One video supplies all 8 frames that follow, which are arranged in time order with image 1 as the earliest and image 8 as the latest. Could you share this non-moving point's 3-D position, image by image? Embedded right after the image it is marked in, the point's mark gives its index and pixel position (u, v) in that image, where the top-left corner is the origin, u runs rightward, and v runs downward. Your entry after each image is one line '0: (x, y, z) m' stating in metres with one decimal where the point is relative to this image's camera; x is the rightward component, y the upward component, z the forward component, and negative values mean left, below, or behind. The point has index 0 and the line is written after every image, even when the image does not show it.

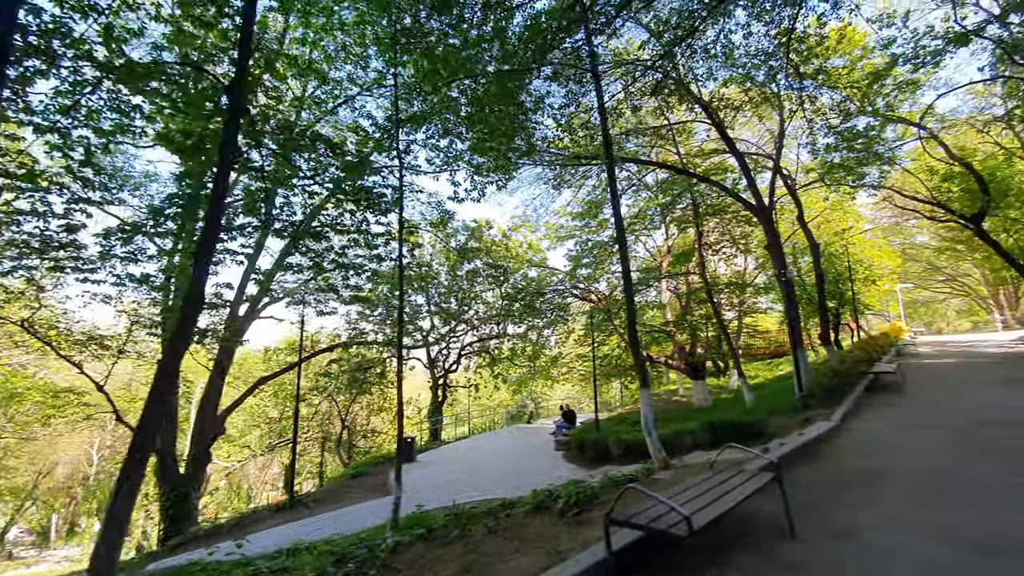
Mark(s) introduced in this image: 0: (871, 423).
0: (+6.1, -2.3, +8.5) m
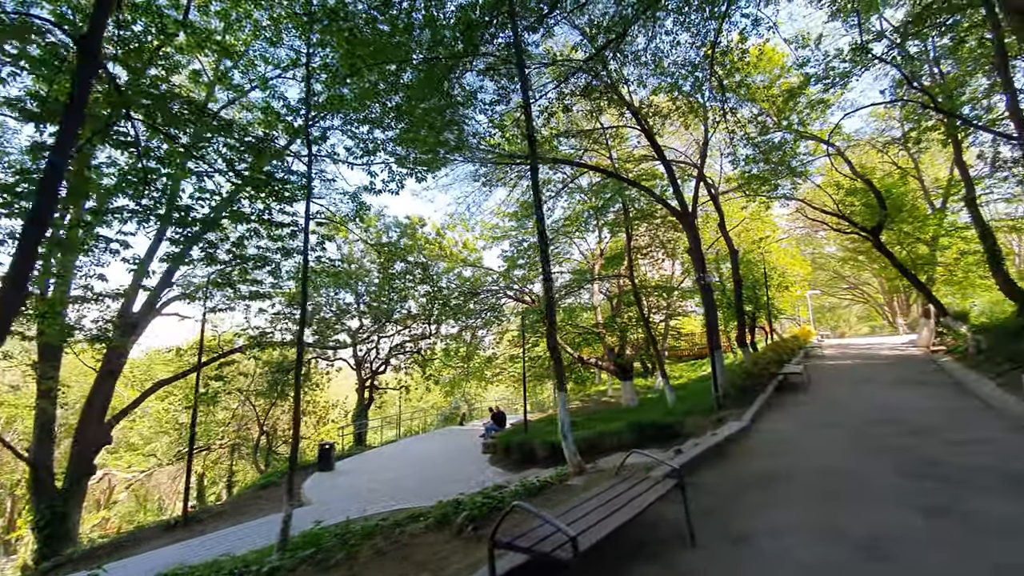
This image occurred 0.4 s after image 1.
0: (+4.7, -2.4, +8.8) m
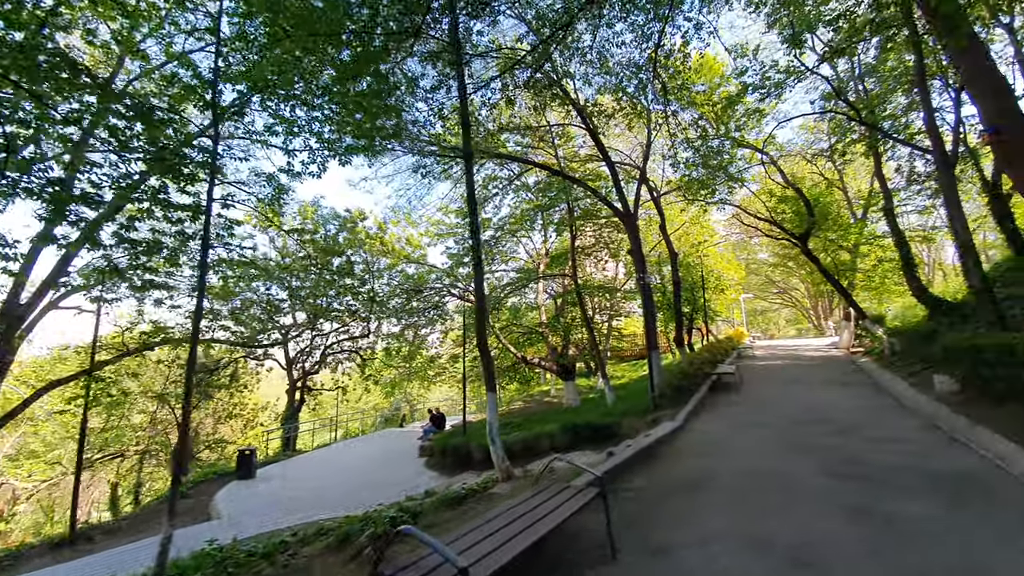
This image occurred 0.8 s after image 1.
0: (+3.5, -2.4, +8.8) m
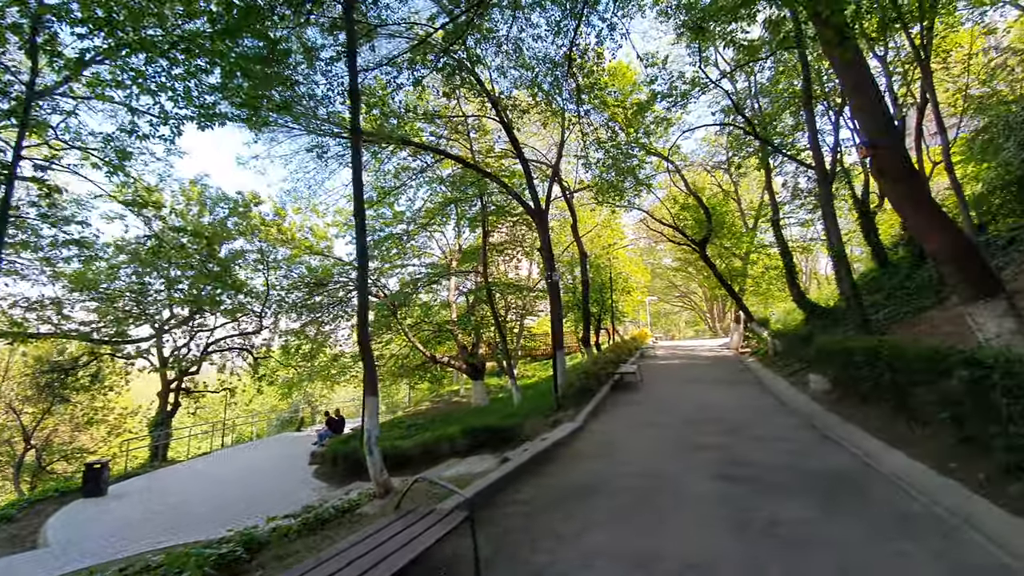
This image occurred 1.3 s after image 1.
0: (+1.7, -2.4, +8.7) m
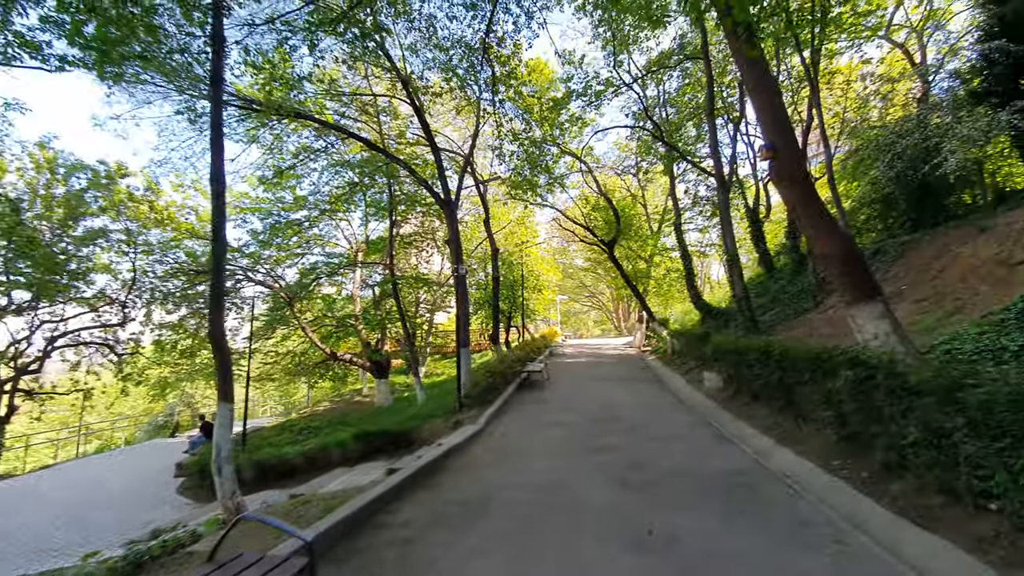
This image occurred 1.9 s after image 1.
0: (0.0, -2.3, +8.2) m
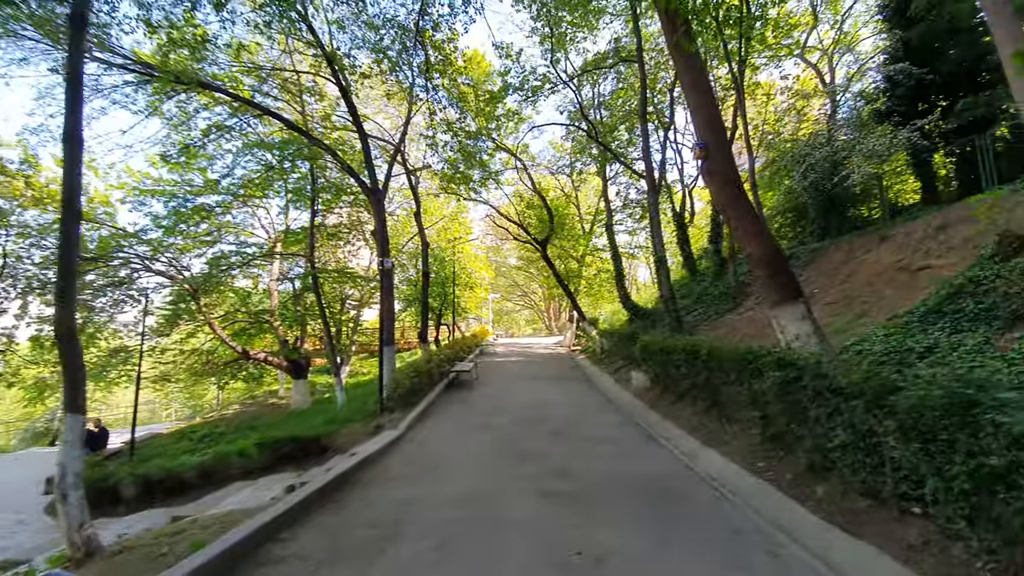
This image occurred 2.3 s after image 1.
0: (-1.2, -2.2, +7.7) m
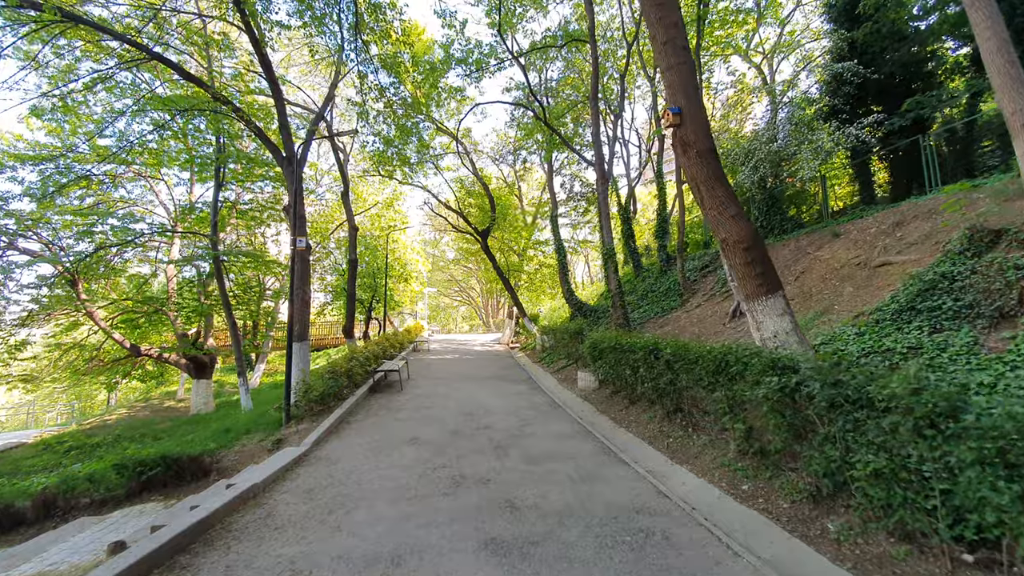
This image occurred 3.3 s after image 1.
0: (-2.1, -2.0, +6.4) m
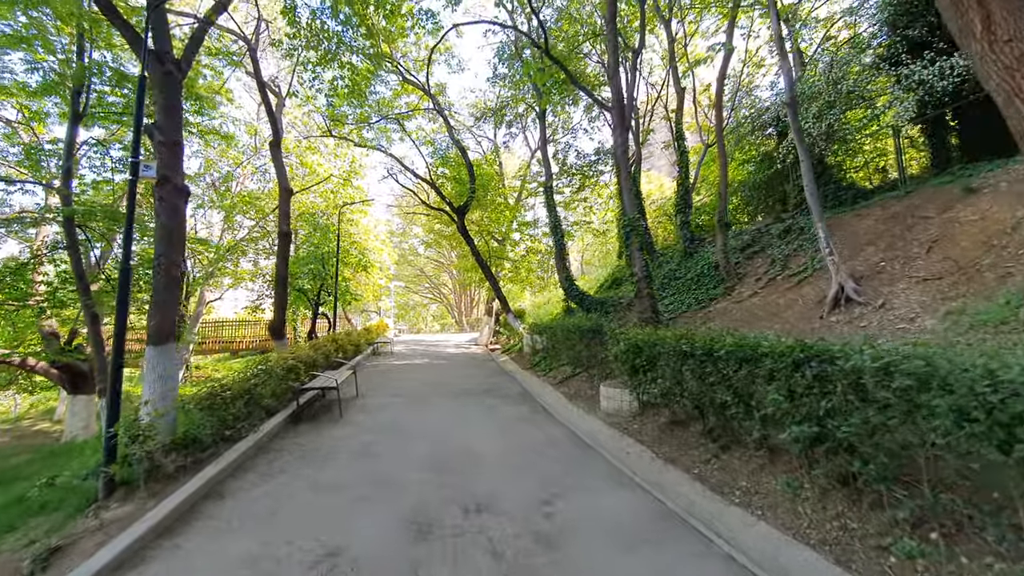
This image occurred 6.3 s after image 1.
0: (-1.9, -1.7, +3.0) m
